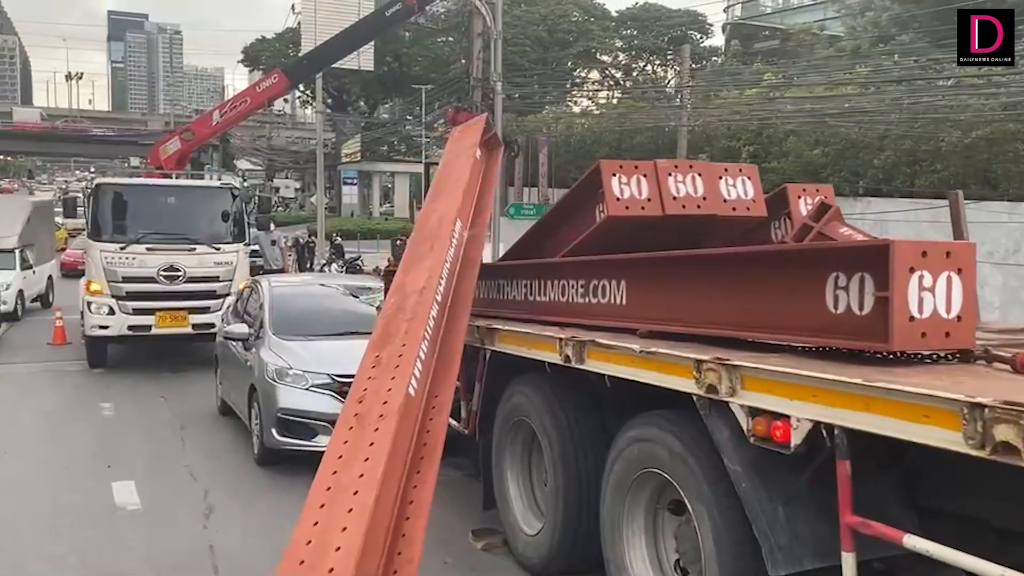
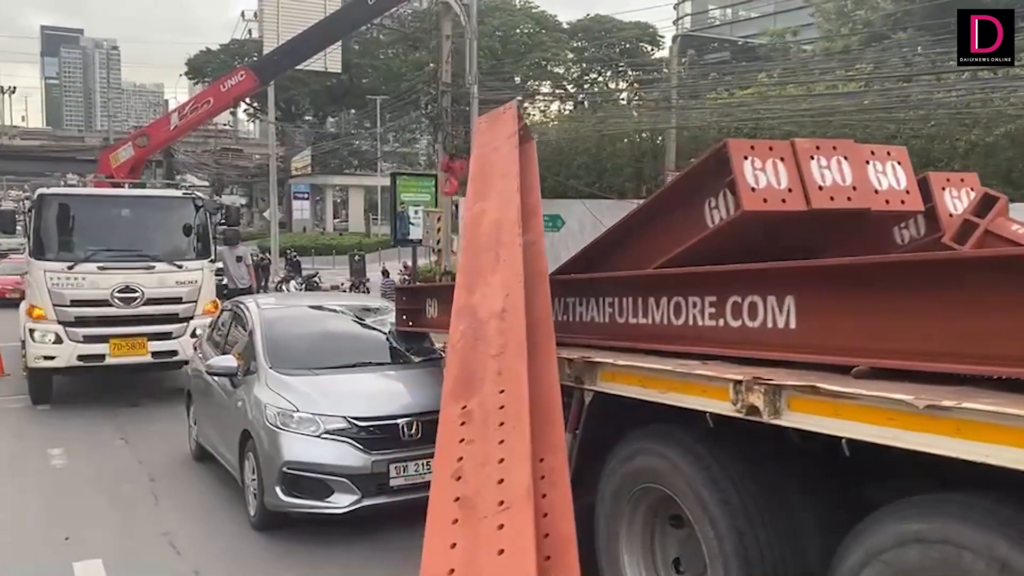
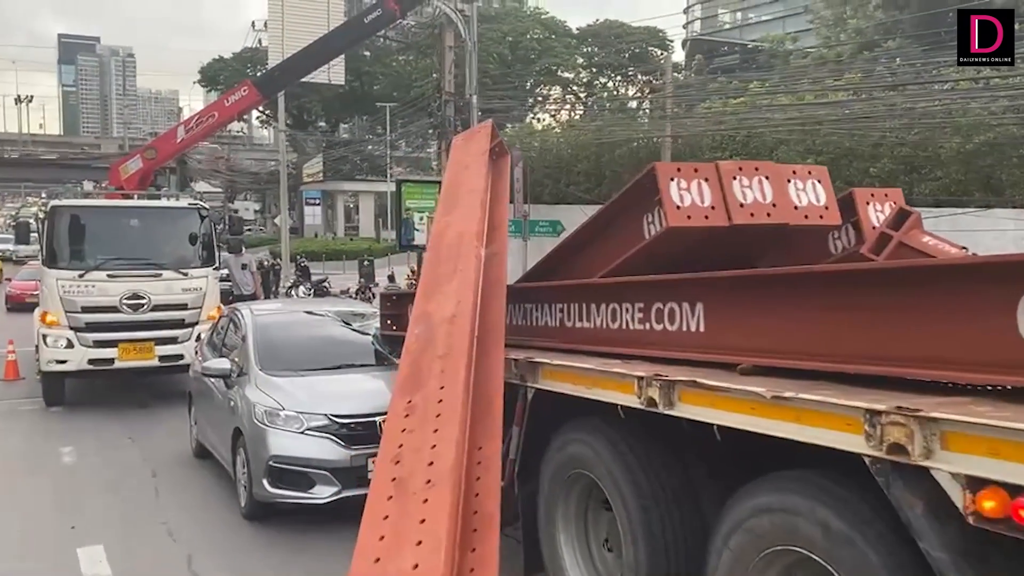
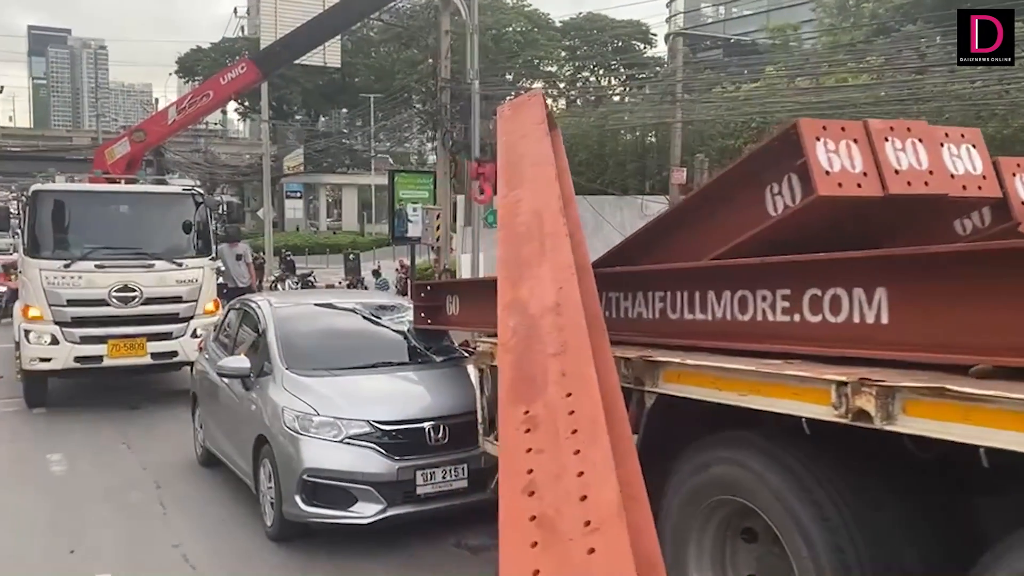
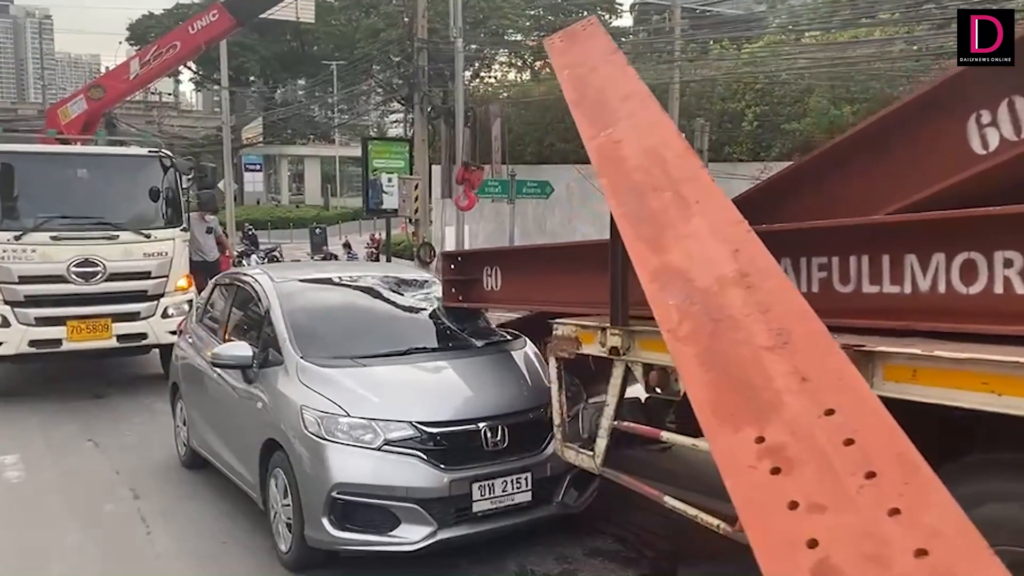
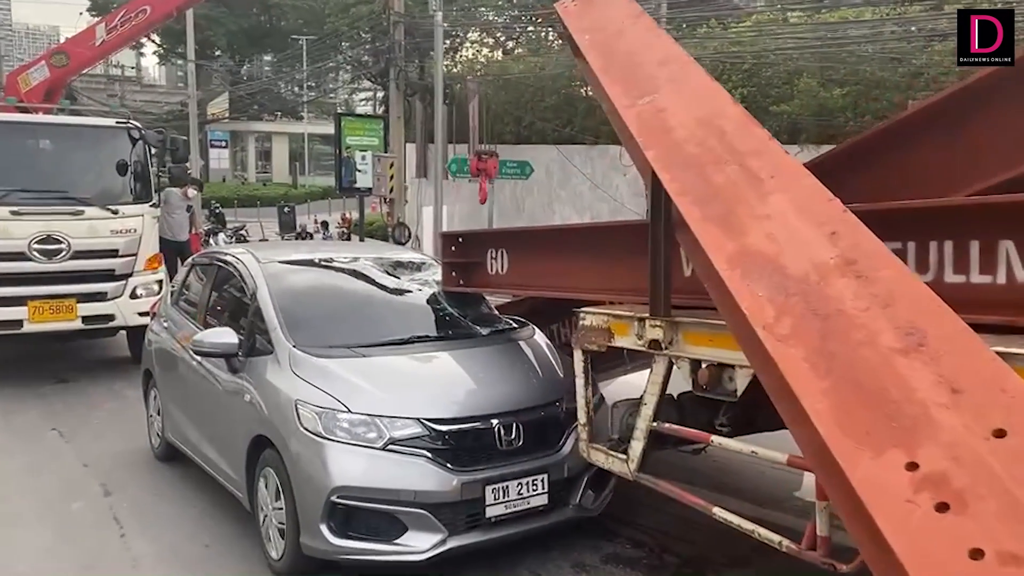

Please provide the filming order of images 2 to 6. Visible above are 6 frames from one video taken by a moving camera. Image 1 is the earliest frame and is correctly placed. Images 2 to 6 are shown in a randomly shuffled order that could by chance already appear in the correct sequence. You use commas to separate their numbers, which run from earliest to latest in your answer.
3, 2, 4, 5, 6
